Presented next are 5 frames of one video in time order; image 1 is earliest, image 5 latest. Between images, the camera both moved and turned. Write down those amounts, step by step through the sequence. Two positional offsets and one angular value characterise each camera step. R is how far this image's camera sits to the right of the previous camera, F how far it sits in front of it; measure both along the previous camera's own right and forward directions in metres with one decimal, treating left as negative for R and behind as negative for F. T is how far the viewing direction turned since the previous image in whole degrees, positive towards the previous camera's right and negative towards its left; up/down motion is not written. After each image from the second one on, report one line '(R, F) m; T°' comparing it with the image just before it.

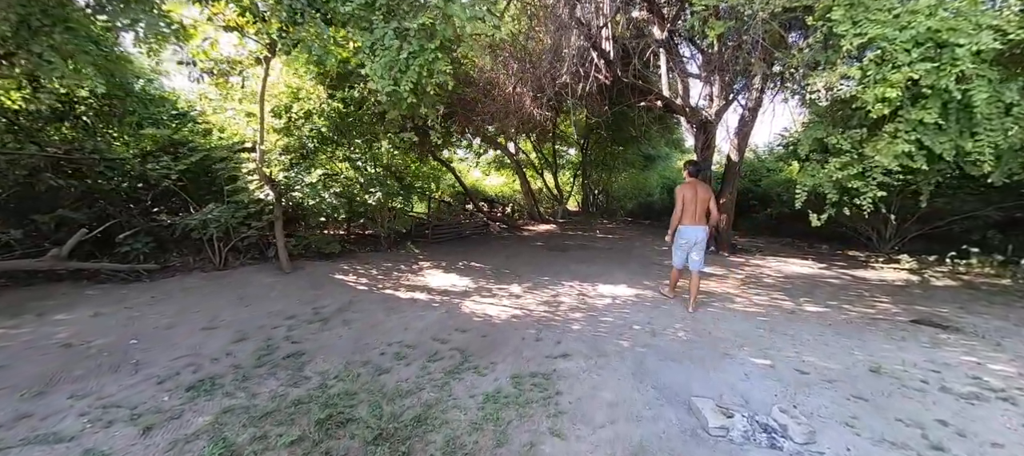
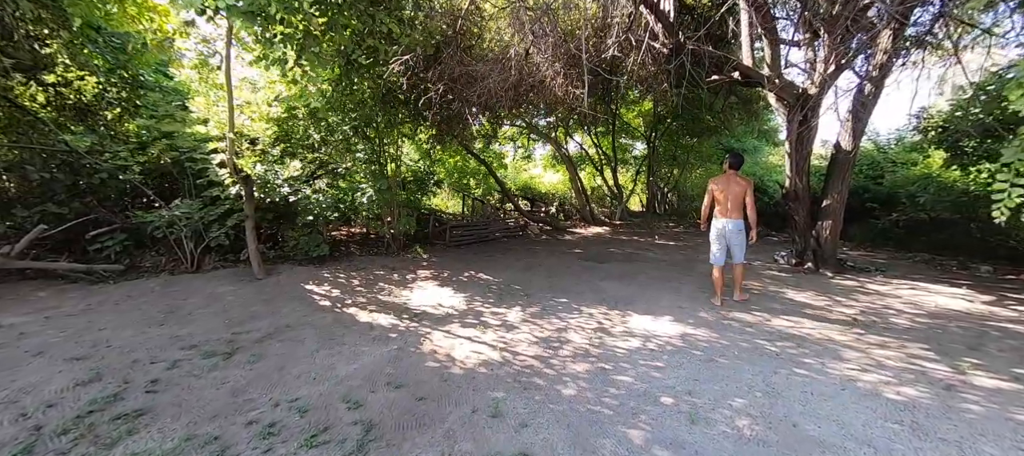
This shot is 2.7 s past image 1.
(+0.7, +1.3) m; -10°
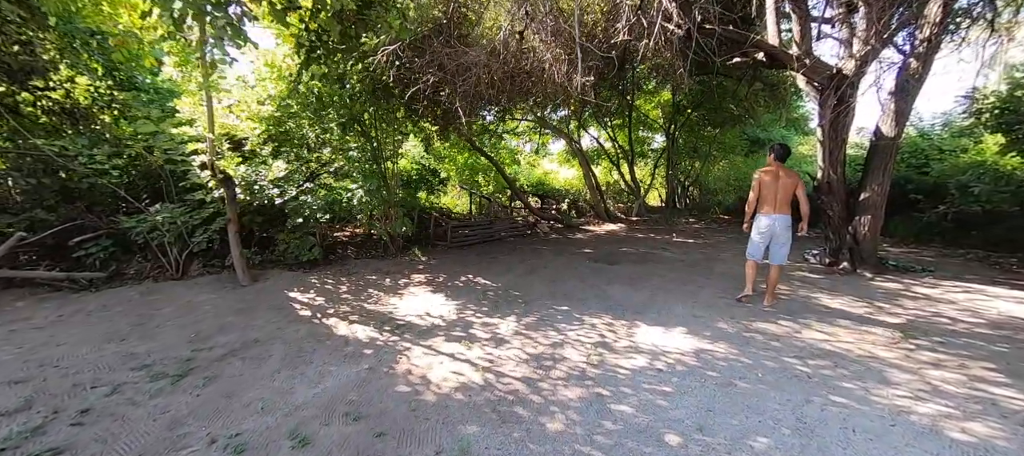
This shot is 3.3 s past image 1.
(+0.2, +0.4) m; -3°
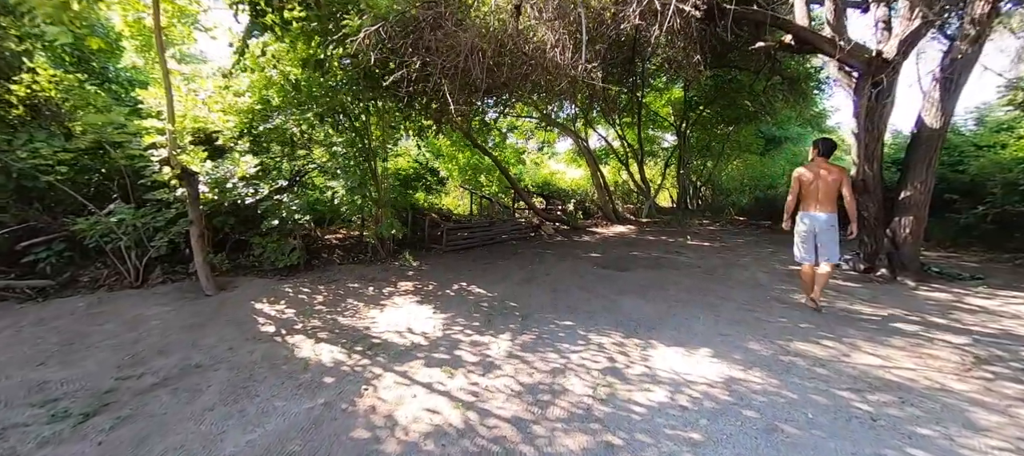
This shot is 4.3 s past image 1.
(+0.1, +0.5) m; -1°
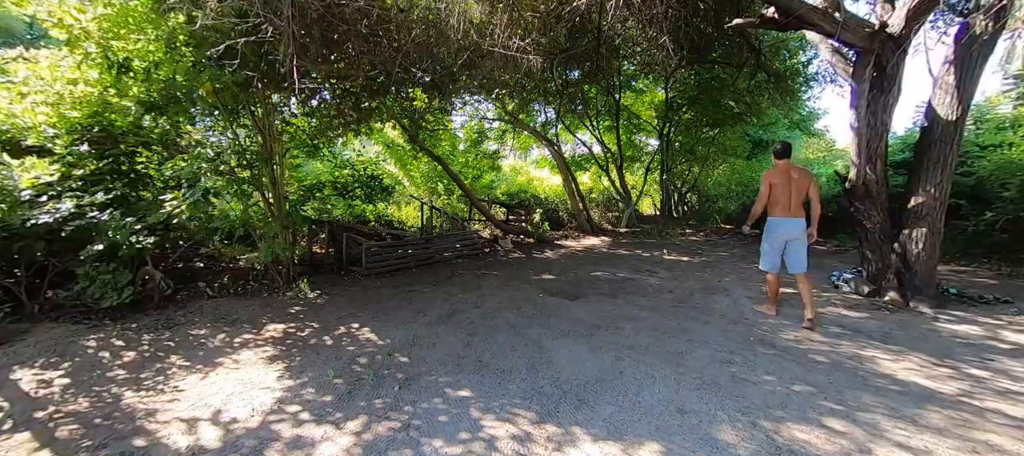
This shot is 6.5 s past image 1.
(+0.7, +1.0) m; +1°
